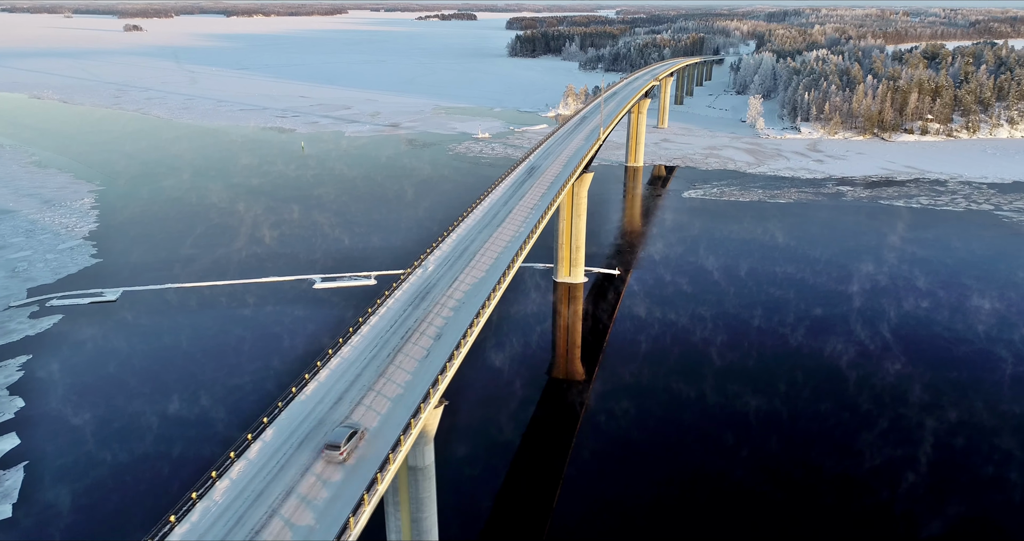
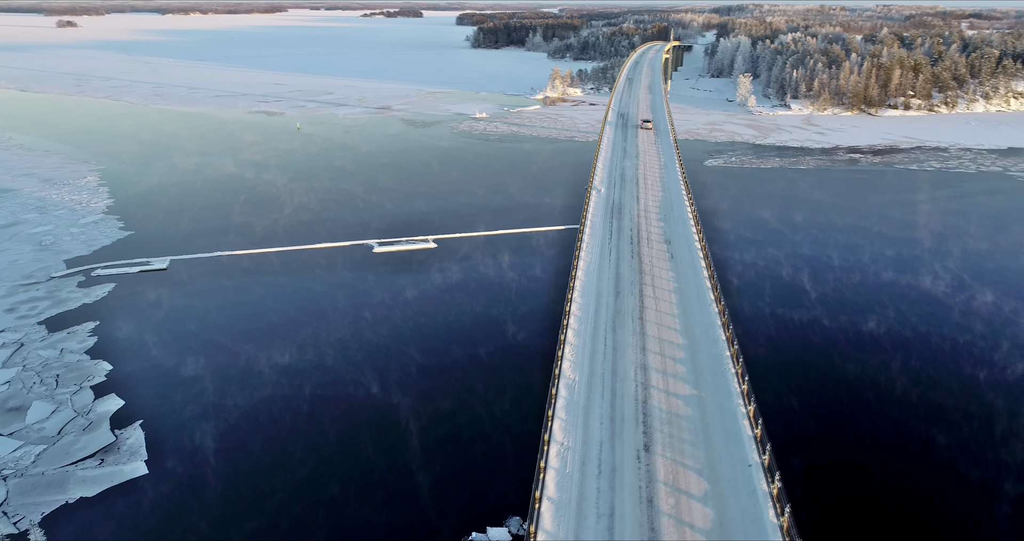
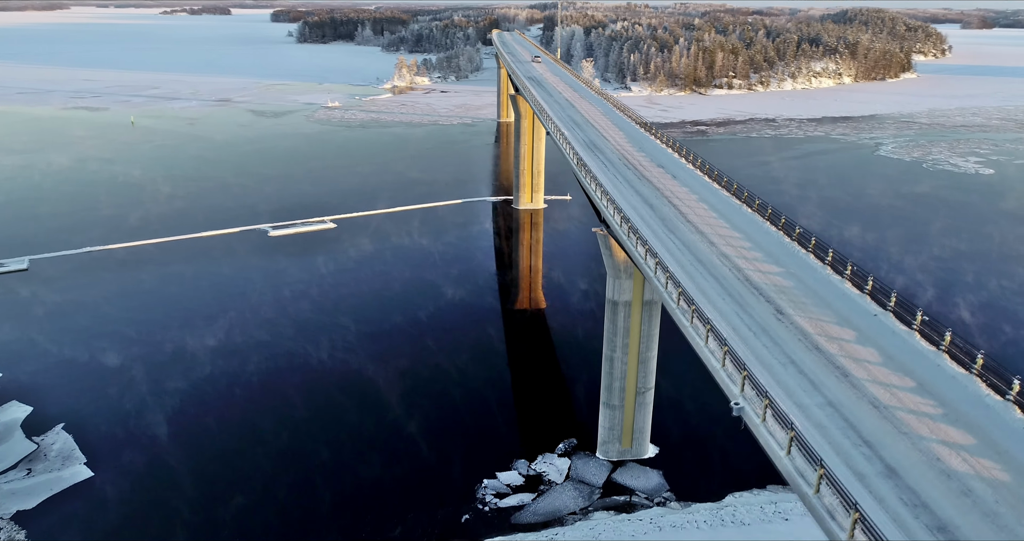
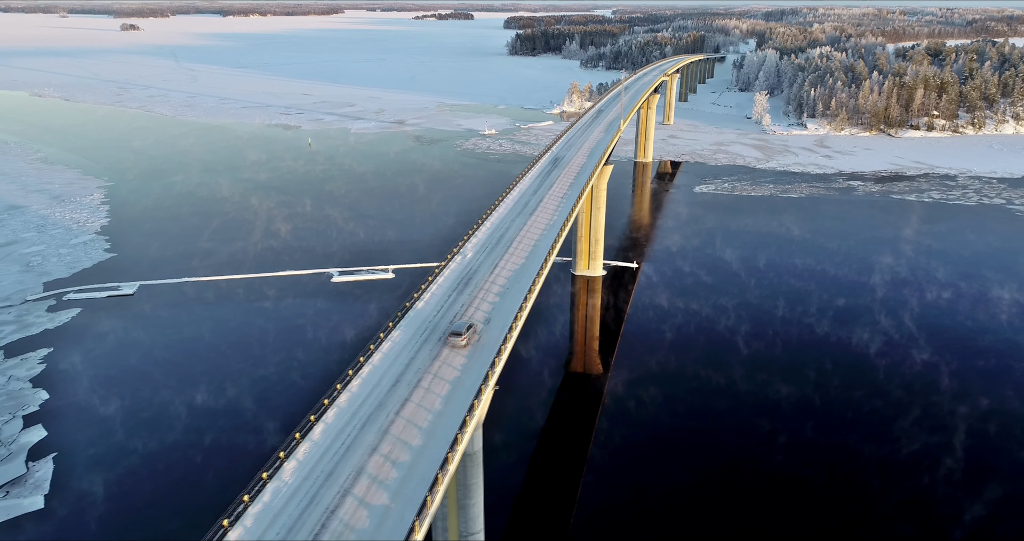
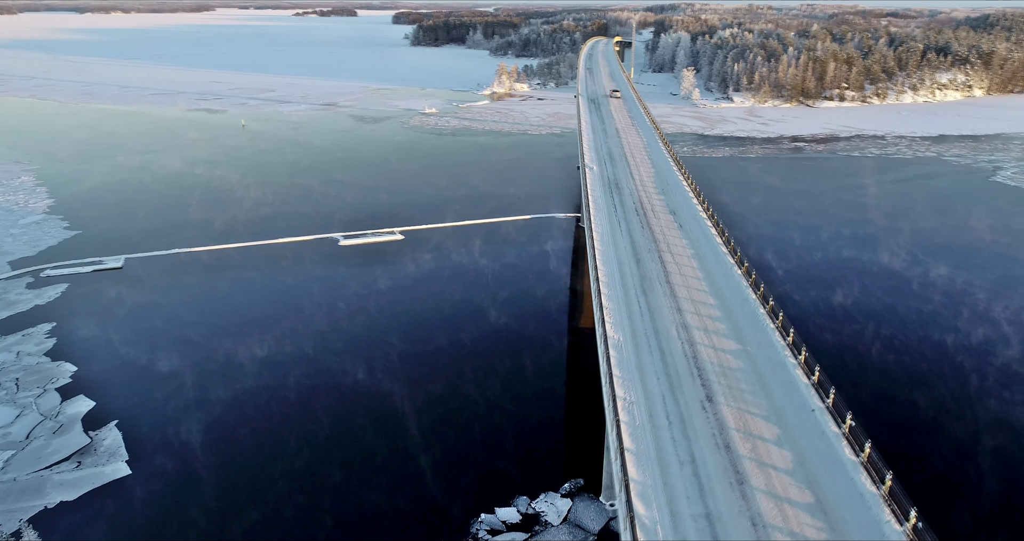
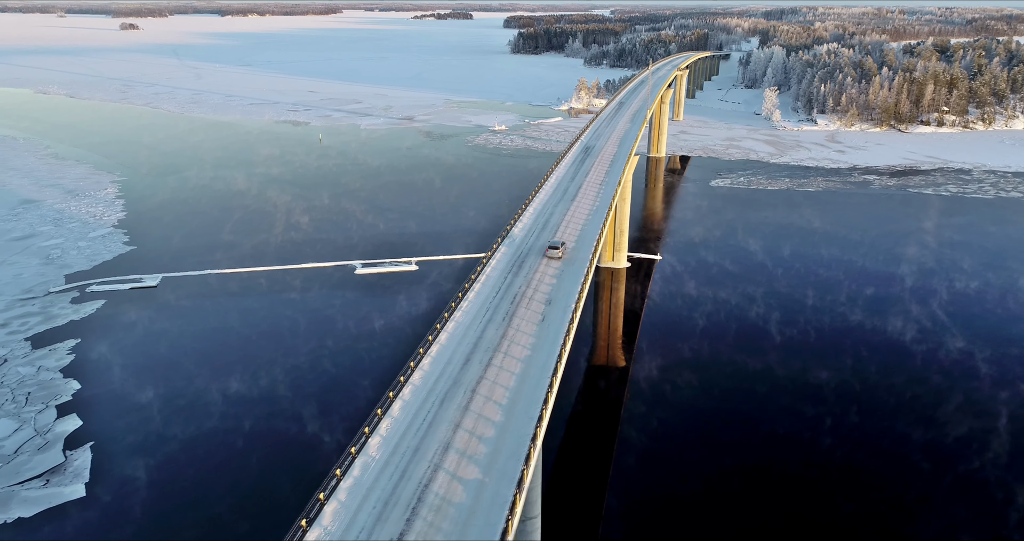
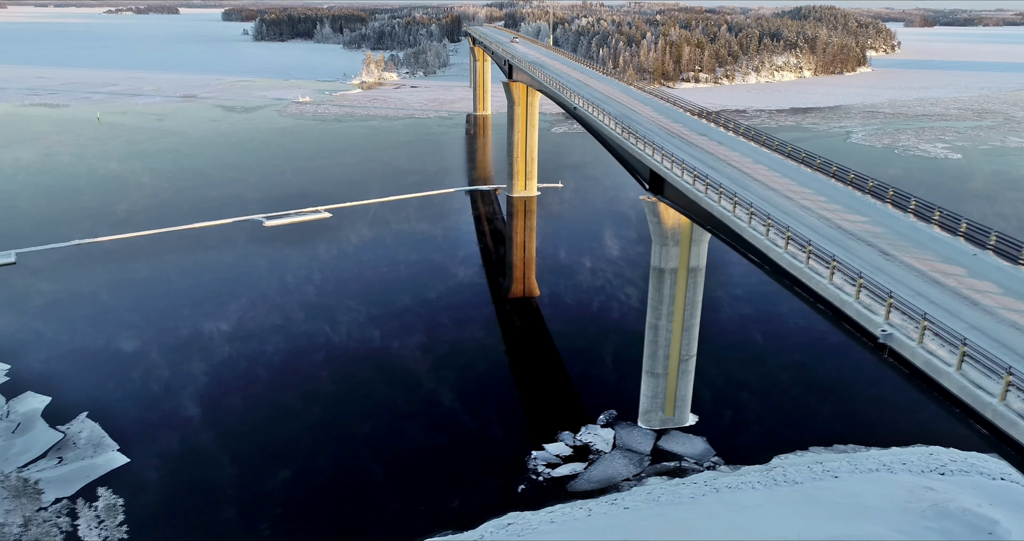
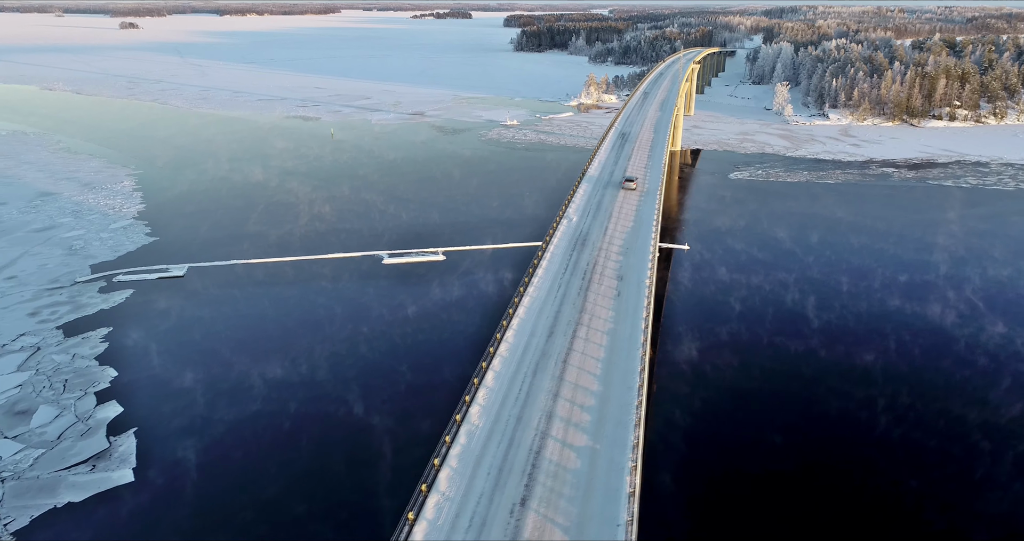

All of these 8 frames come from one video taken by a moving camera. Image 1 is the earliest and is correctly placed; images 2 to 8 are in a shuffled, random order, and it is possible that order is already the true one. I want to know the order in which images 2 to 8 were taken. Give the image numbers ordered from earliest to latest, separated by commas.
4, 6, 8, 2, 5, 3, 7
